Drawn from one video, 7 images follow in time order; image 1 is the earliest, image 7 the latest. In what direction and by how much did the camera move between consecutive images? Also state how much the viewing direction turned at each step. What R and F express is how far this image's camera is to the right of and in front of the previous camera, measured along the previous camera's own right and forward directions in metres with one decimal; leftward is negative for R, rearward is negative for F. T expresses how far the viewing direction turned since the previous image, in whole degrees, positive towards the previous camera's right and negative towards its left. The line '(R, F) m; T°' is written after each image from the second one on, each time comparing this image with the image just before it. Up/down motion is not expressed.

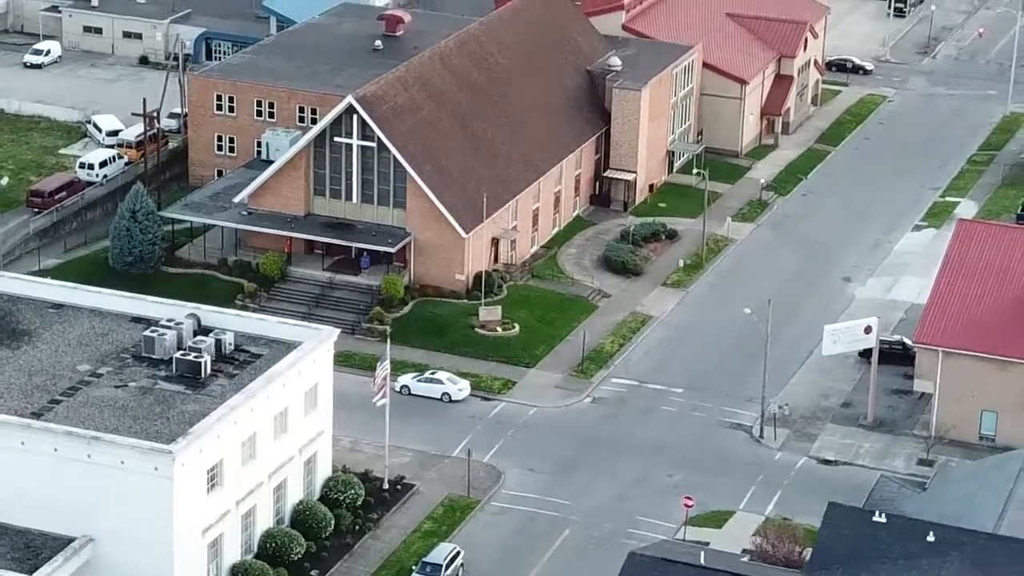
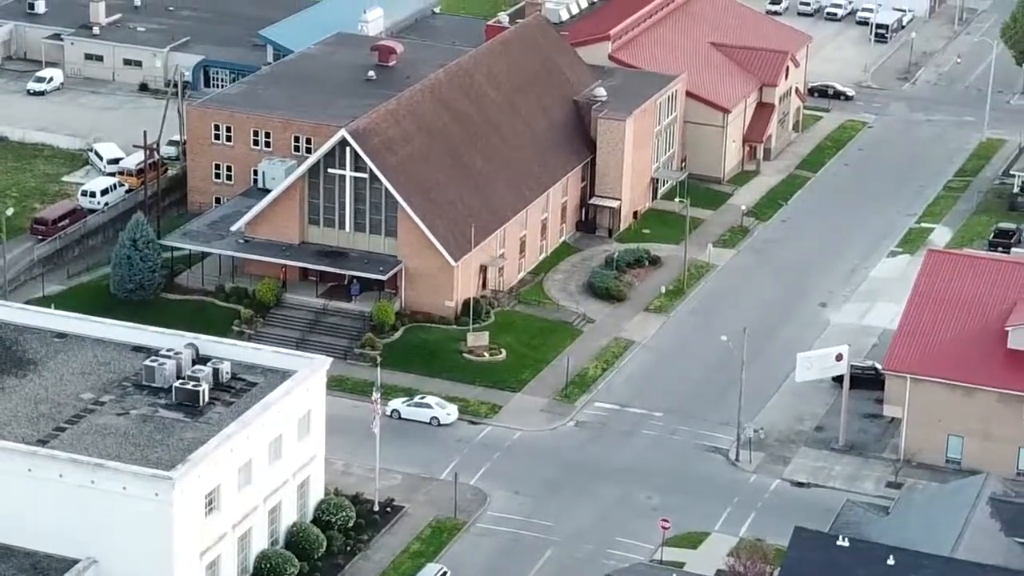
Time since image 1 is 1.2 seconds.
(+0.4, -2.7) m; 0°
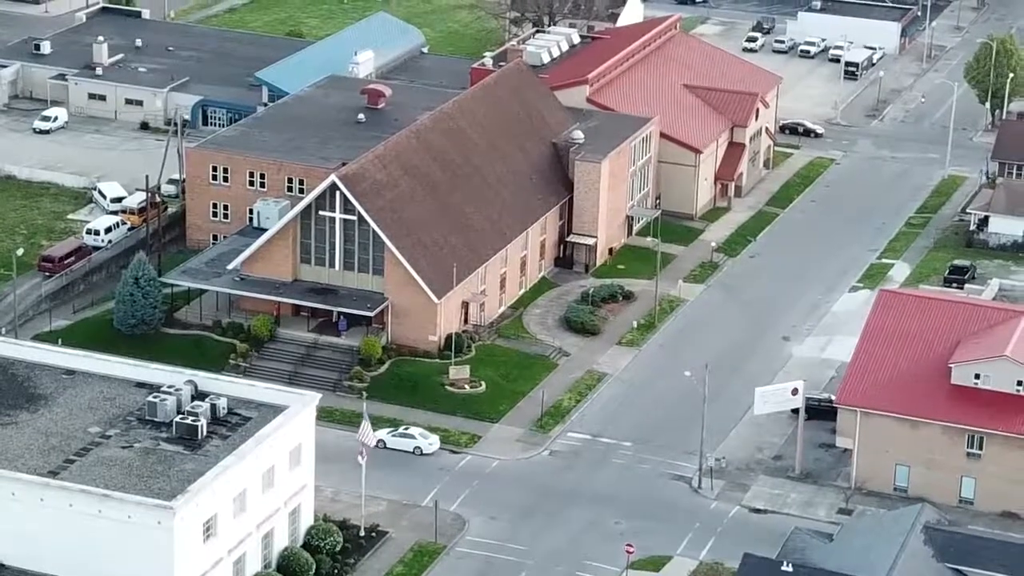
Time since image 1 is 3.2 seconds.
(+0.7, -4.9) m; 0°
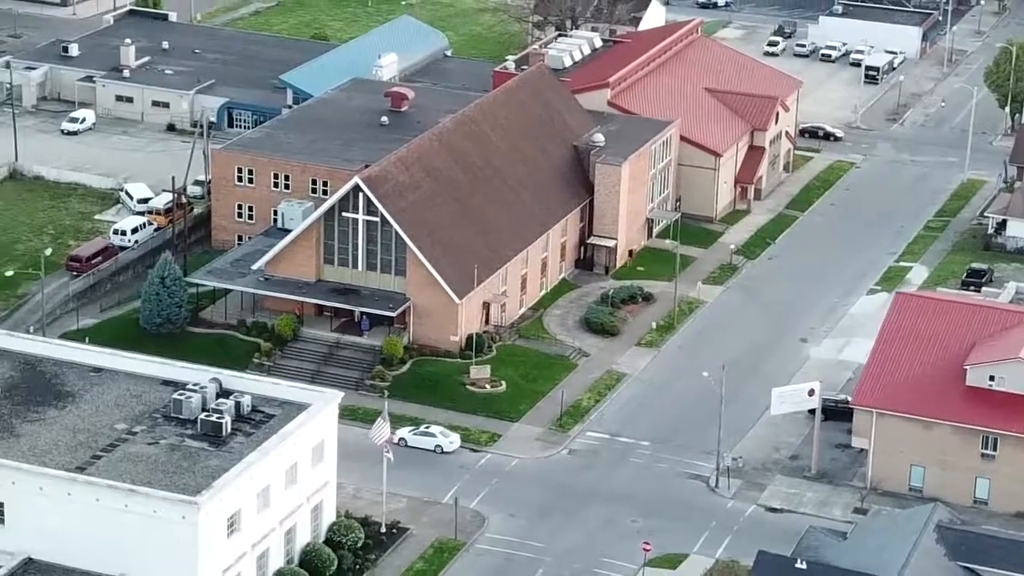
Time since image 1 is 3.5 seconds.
(+0.2, -1.0) m; -1°
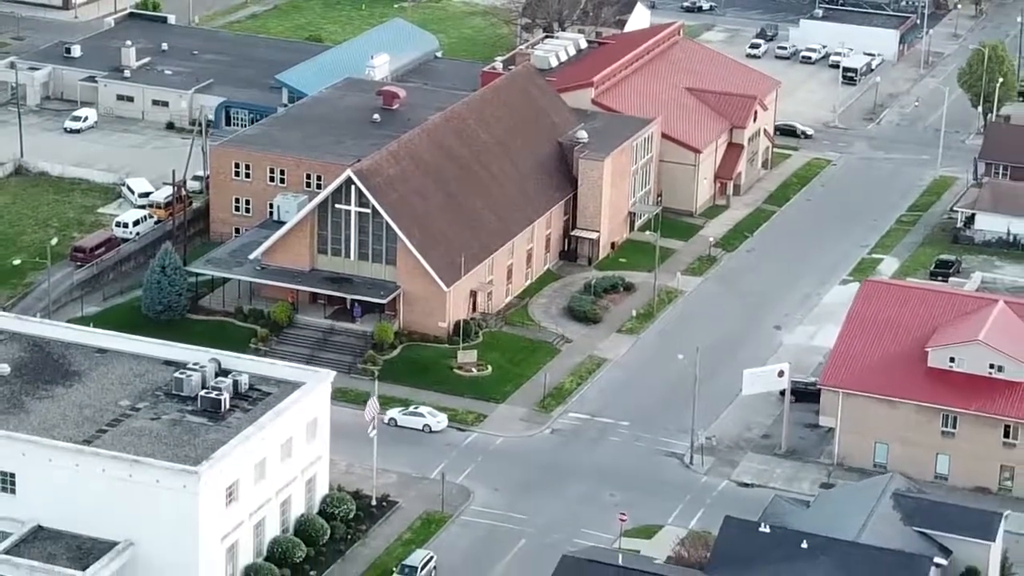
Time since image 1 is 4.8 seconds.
(+0.4, -3.8) m; 0°
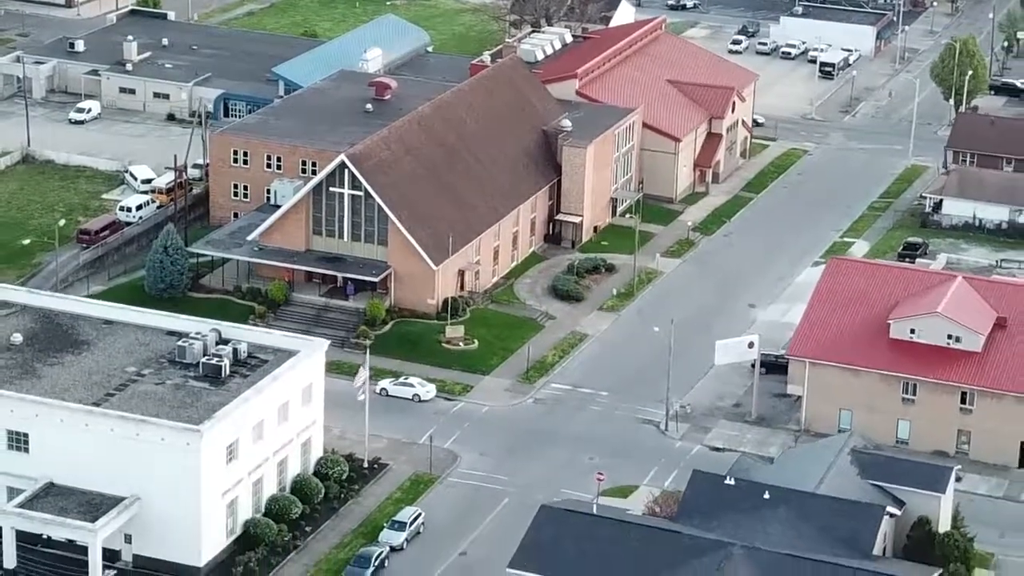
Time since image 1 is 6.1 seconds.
(+0.5, -4.3) m; 0°
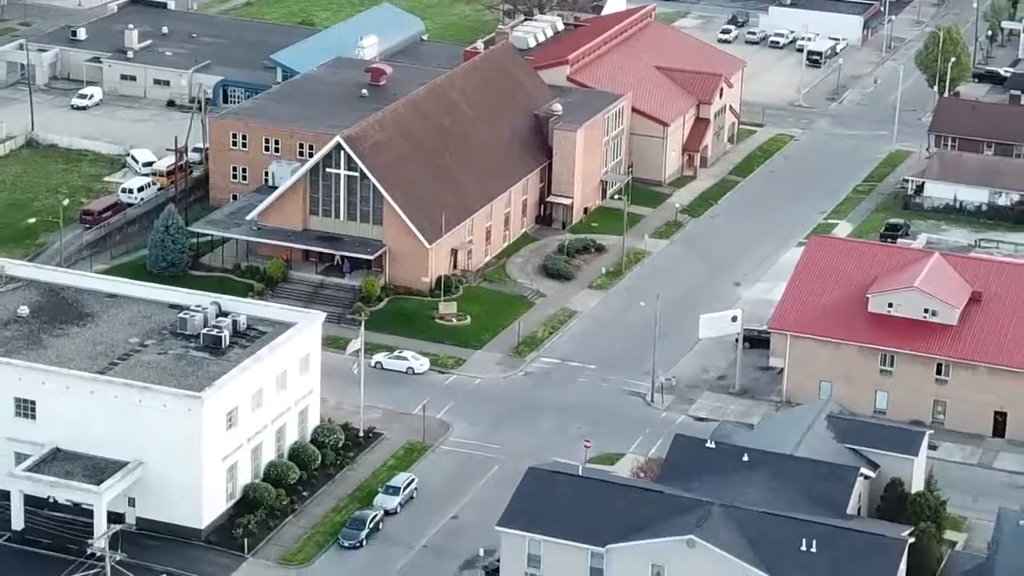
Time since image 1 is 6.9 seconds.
(+0.3, -2.6) m; 0°
